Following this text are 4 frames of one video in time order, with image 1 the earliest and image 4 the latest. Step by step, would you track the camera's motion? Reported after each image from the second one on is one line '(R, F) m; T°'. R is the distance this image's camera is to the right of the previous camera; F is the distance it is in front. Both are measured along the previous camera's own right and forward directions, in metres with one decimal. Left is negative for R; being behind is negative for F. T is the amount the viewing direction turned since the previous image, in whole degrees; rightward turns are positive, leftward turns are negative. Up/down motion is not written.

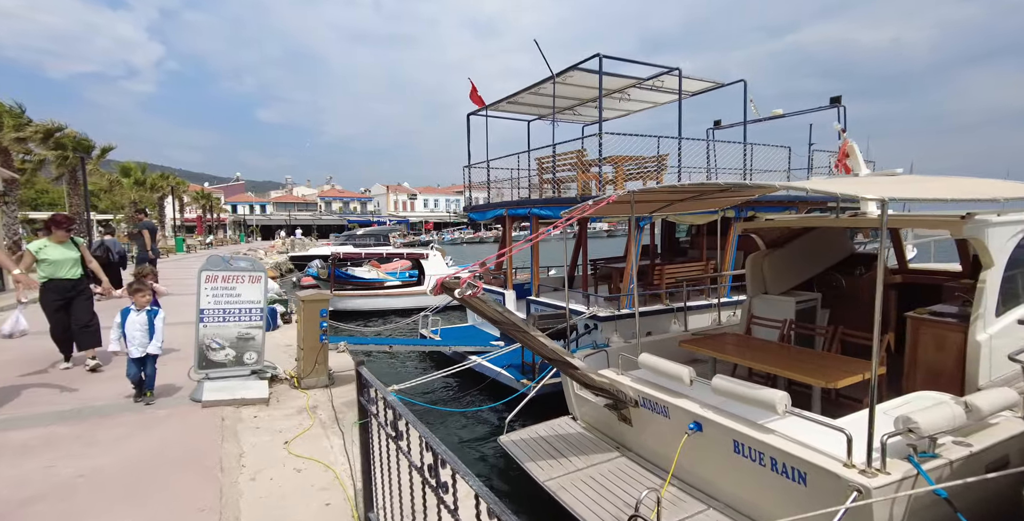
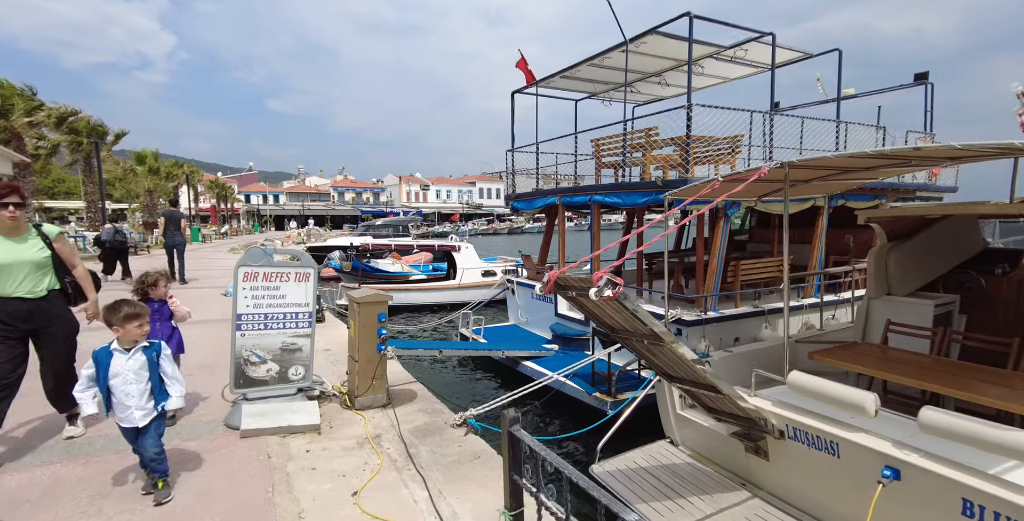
(-0.8, +1.1) m; -1°
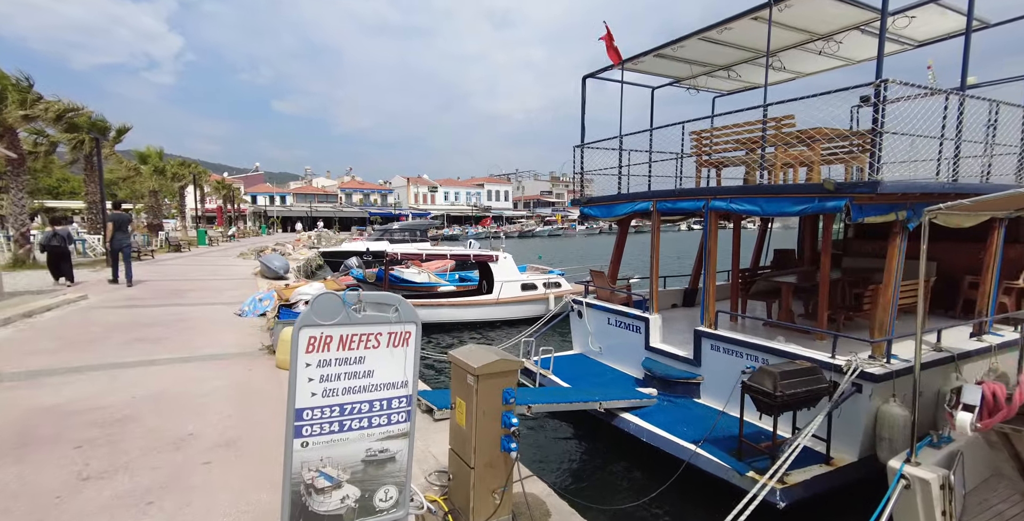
(-1.1, +1.8) m; 0°
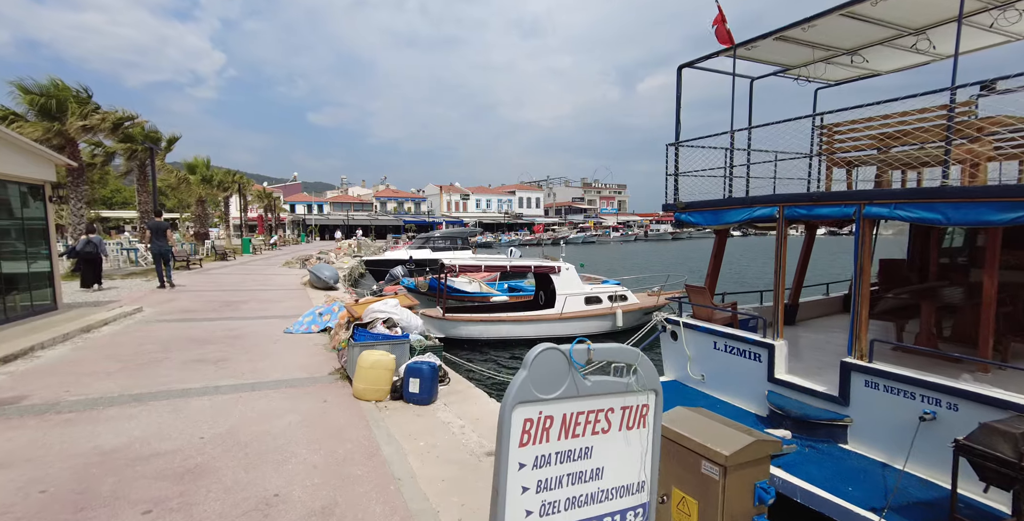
(-0.9, +0.9) m; -3°
